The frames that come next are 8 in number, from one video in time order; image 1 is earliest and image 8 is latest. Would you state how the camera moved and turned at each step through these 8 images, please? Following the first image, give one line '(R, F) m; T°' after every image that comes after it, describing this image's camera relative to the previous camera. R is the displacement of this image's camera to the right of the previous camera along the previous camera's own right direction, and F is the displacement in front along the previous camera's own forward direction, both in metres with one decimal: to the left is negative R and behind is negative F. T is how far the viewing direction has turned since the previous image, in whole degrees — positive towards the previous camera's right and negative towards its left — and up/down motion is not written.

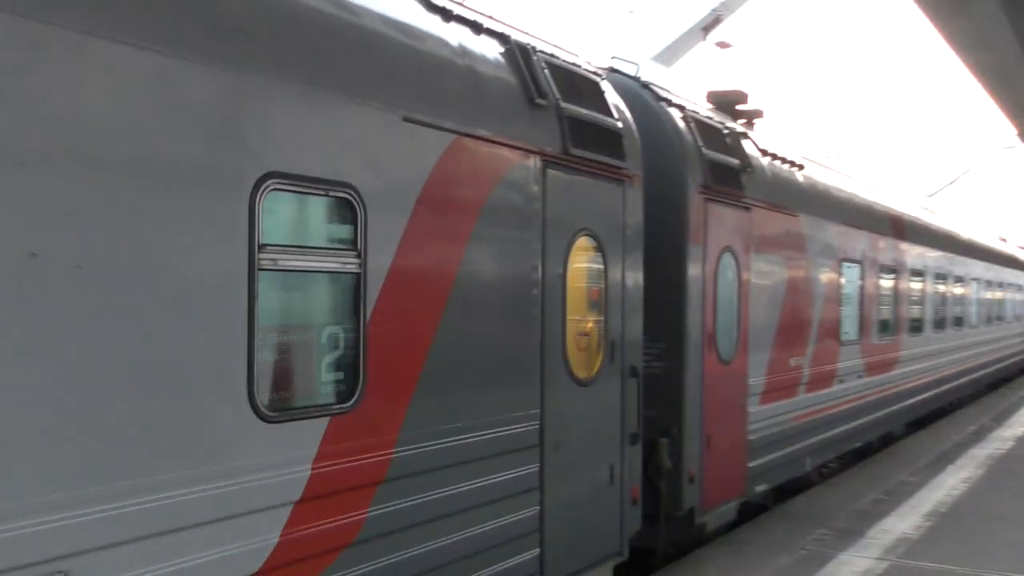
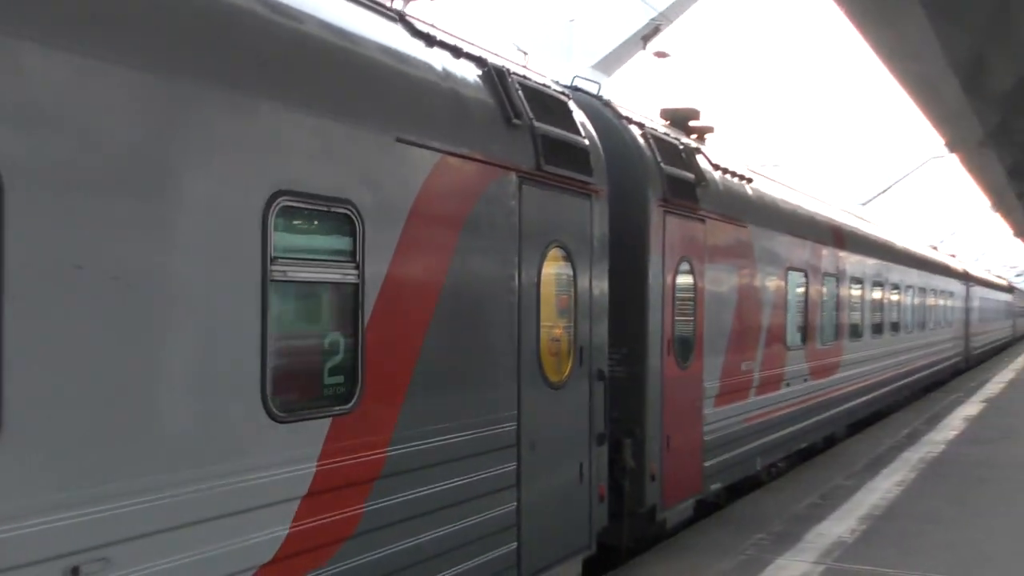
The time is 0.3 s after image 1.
(-0.1, -0.2) m; +4°
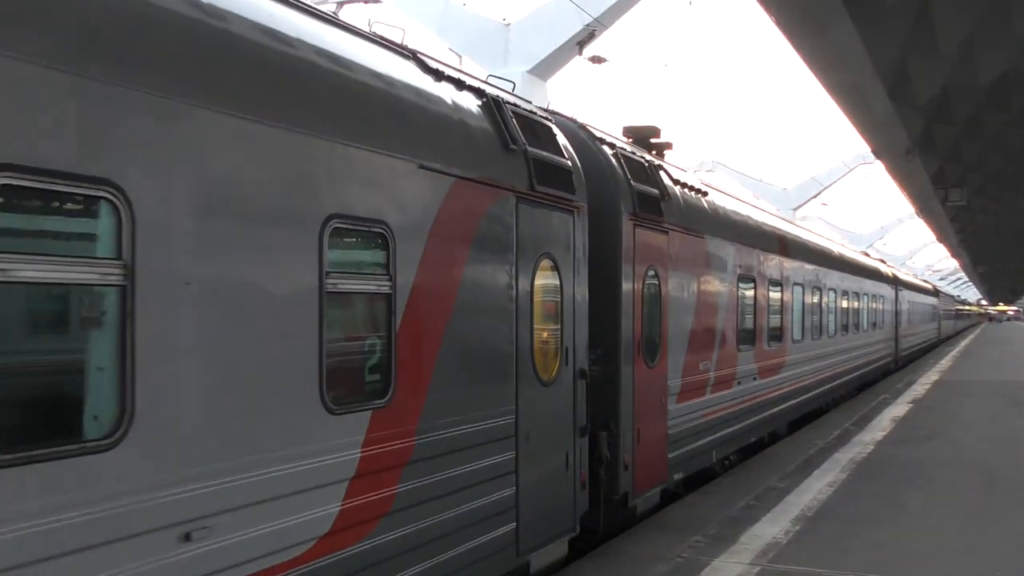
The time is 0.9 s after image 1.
(-0.3, -0.4) m; +4°
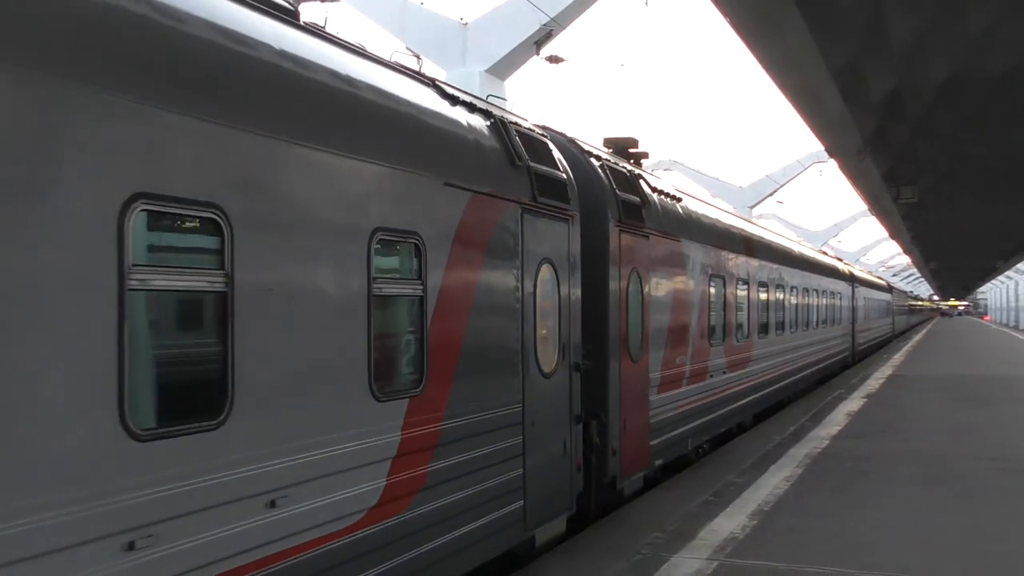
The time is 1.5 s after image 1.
(-0.2, -0.4) m; +3°
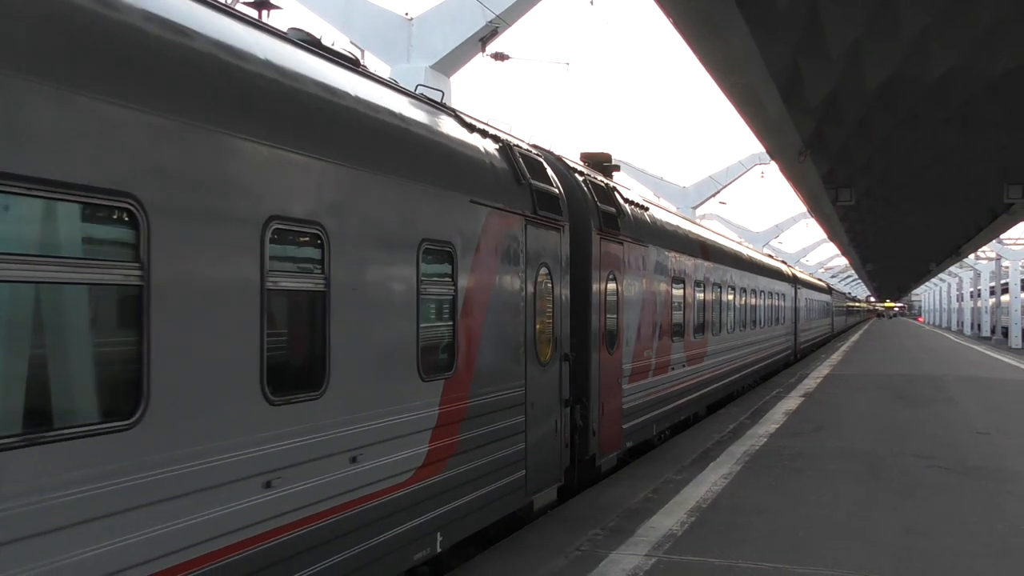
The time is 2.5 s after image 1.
(-0.3, -0.7) m; +4°
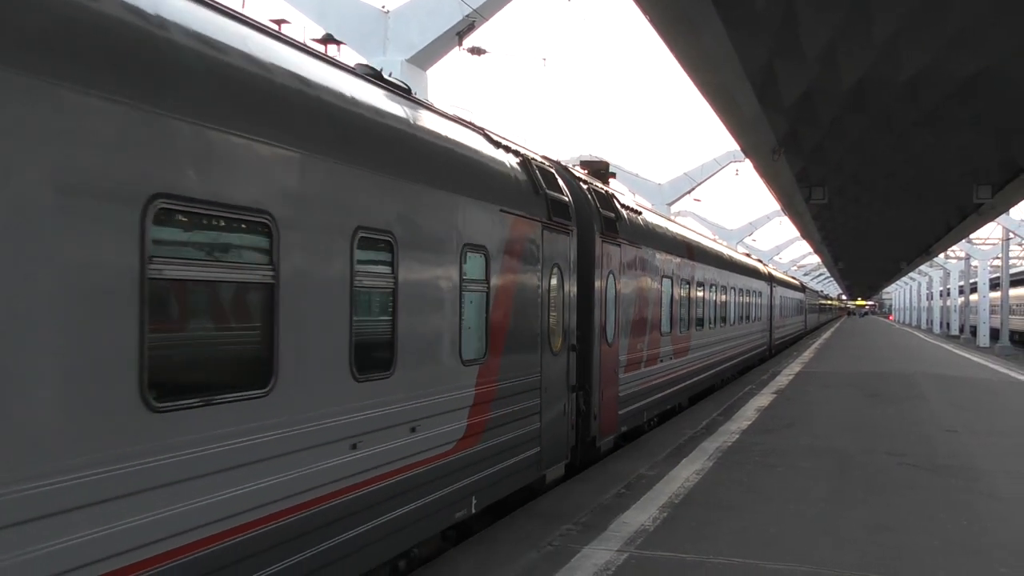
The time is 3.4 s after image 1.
(-0.3, -0.6) m; +2°
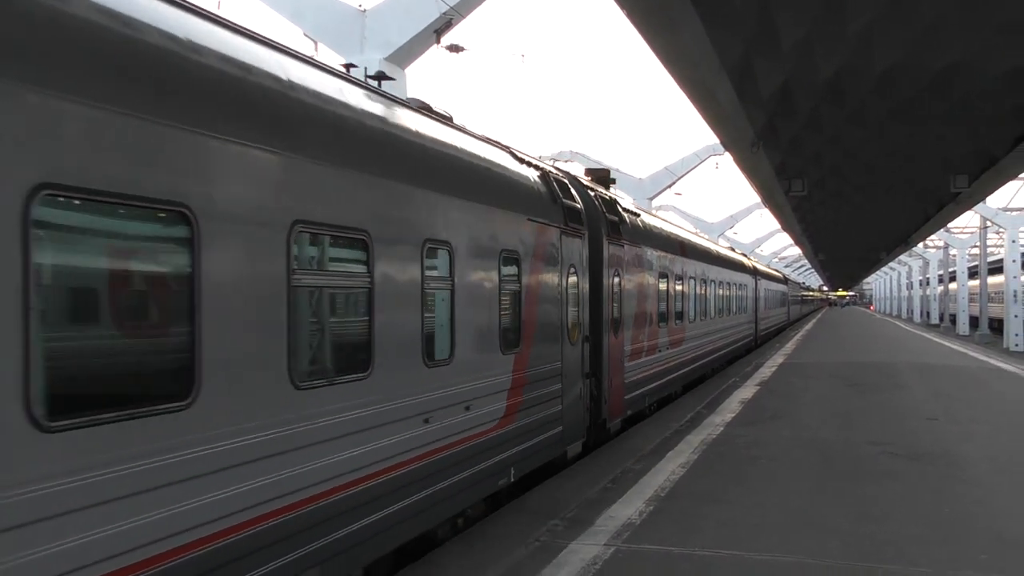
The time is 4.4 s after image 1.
(-0.3, -0.7) m; +1°
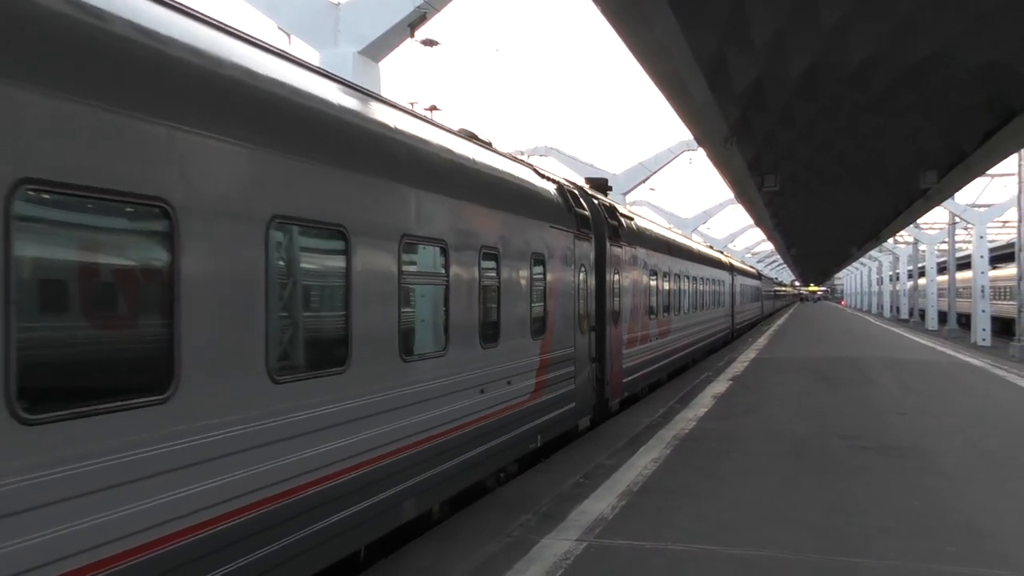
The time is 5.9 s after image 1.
(-0.4, -1.1) m; +2°
